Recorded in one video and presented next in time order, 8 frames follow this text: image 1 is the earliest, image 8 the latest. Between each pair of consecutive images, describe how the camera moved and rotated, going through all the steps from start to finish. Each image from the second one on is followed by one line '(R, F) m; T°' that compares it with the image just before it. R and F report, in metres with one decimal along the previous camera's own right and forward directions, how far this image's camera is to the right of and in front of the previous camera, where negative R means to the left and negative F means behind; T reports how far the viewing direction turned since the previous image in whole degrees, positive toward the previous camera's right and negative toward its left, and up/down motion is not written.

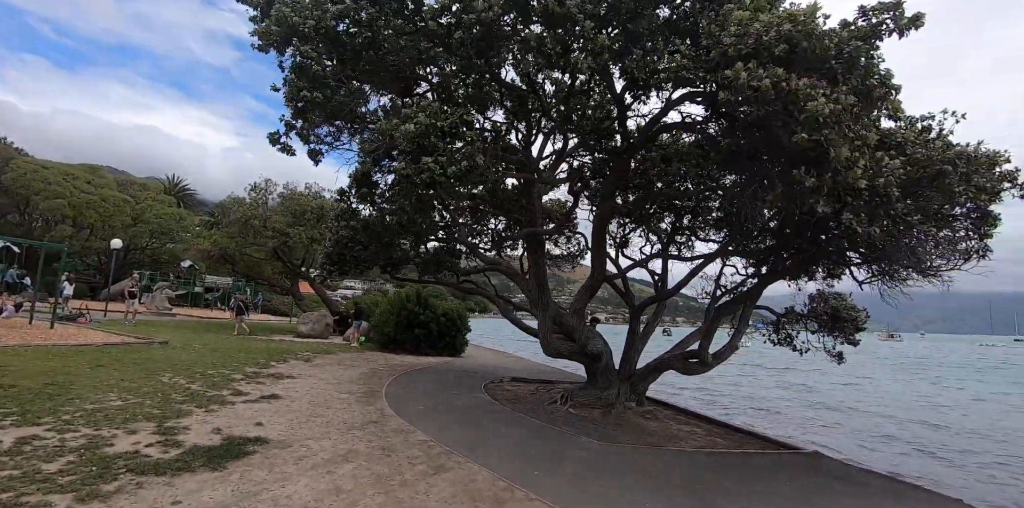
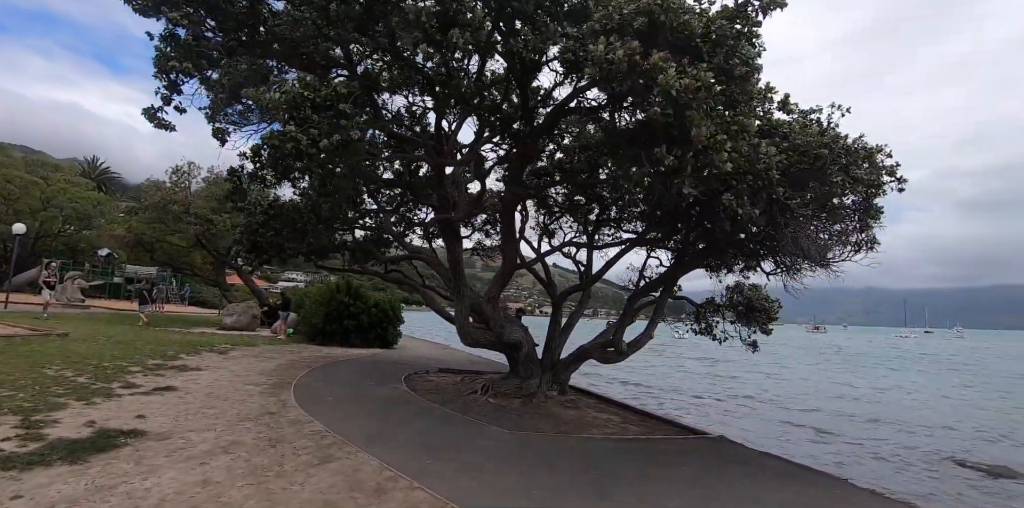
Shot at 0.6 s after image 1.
(+0.9, +0.2) m; +5°
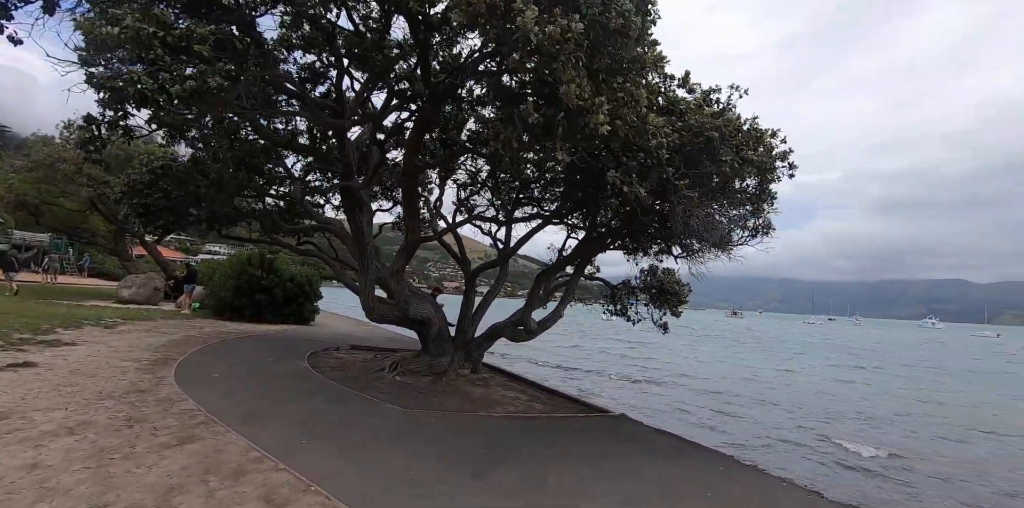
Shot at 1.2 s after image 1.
(+0.8, +0.3) m; +6°
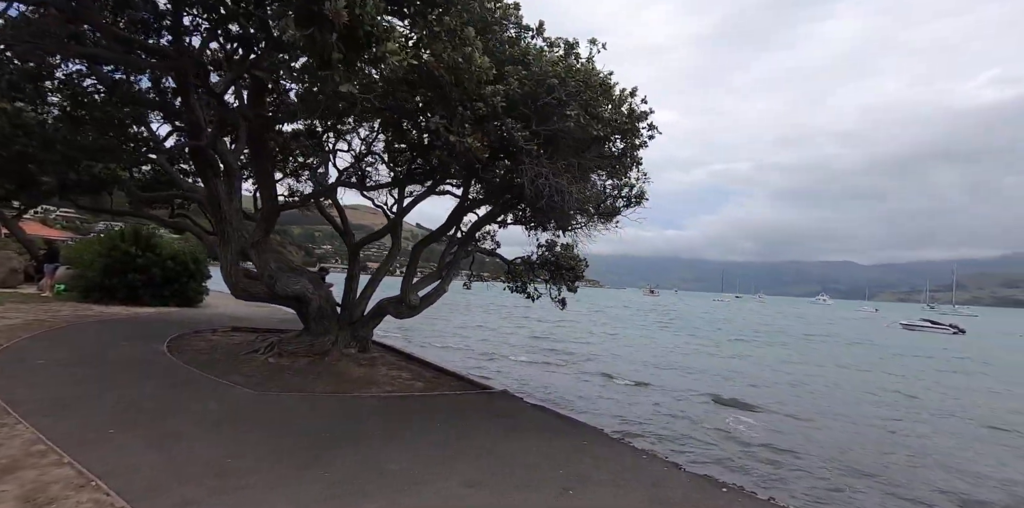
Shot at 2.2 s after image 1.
(+1.2, +0.3) m; +7°
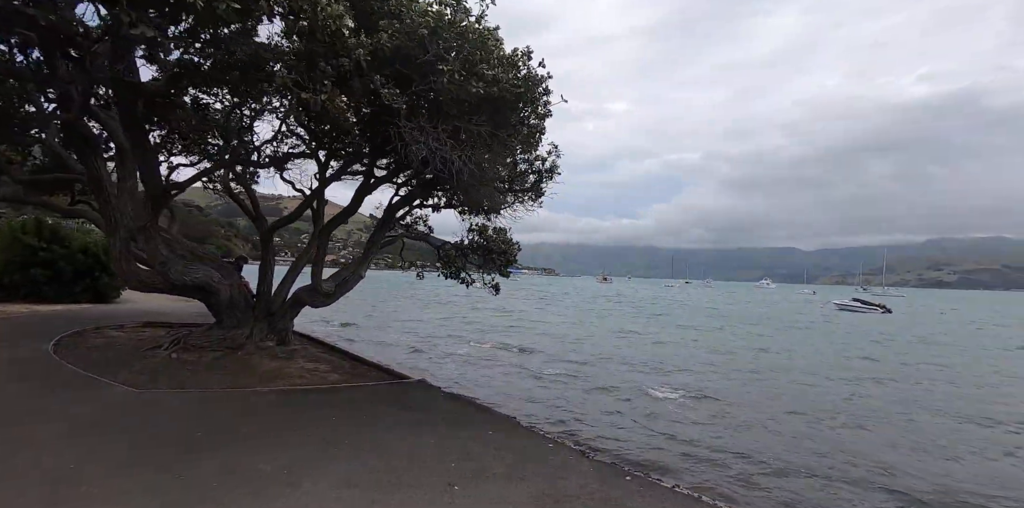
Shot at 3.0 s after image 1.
(+0.8, +0.4) m; +5°
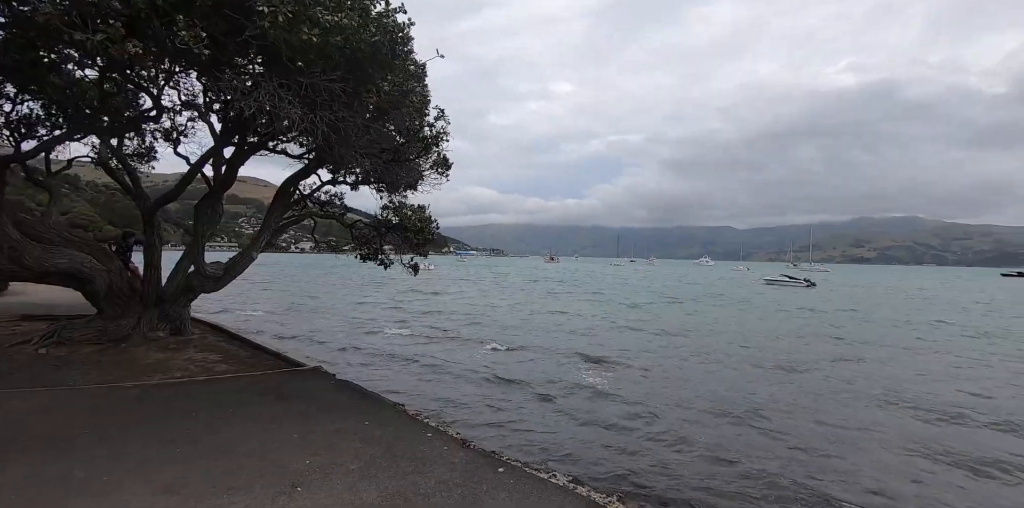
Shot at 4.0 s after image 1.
(+0.9, +0.4) m; +5°
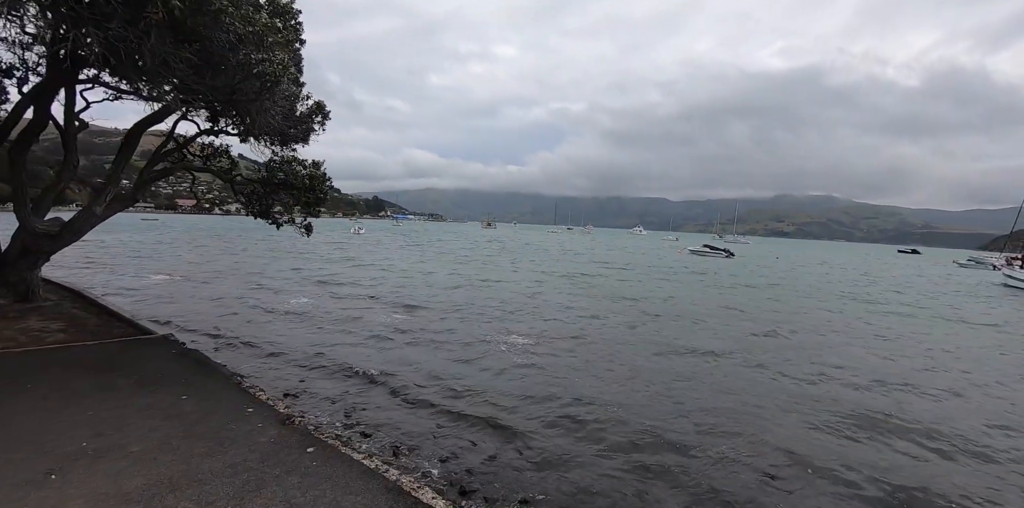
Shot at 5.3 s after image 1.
(+1.0, +0.4) m; +7°
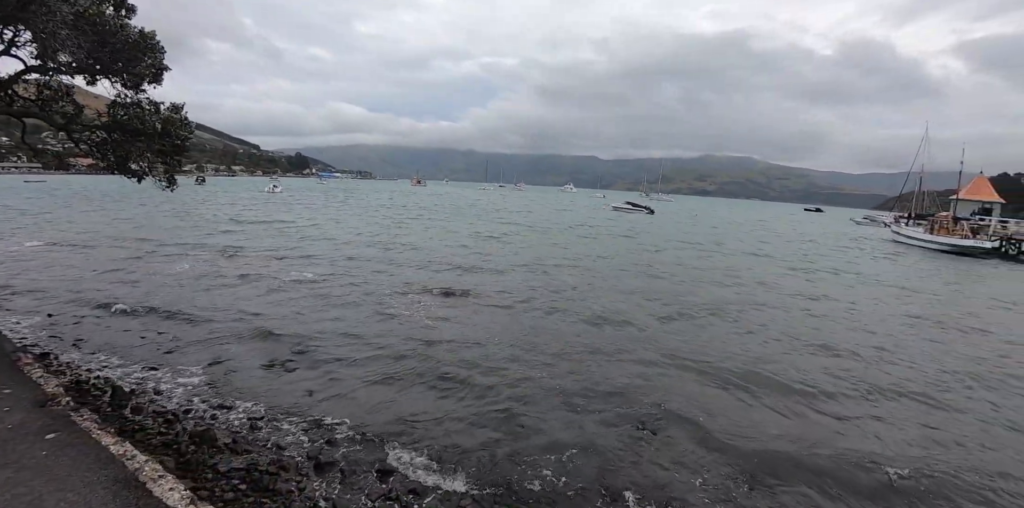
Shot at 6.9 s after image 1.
(+1.1, +0.3) m; +7°
